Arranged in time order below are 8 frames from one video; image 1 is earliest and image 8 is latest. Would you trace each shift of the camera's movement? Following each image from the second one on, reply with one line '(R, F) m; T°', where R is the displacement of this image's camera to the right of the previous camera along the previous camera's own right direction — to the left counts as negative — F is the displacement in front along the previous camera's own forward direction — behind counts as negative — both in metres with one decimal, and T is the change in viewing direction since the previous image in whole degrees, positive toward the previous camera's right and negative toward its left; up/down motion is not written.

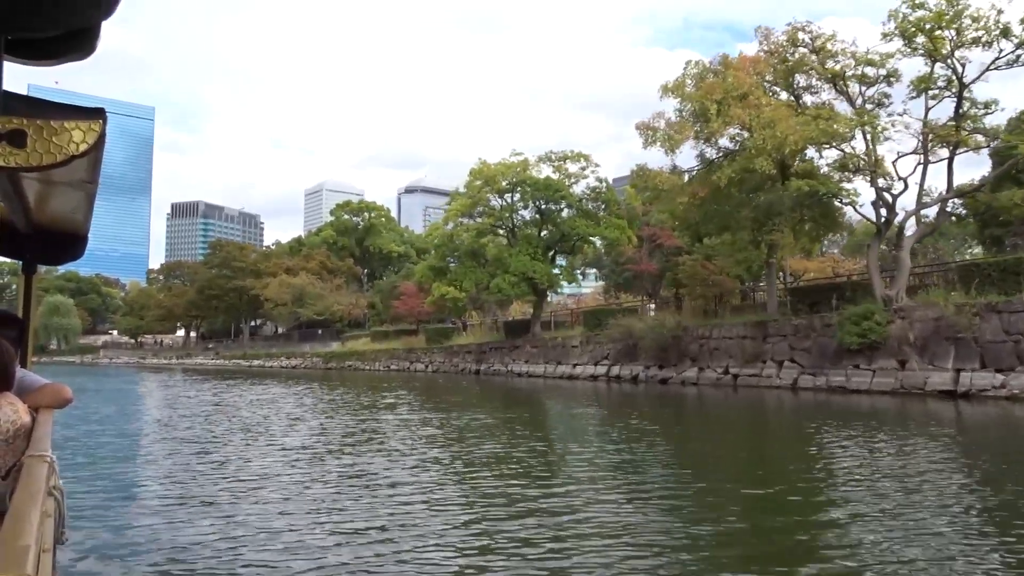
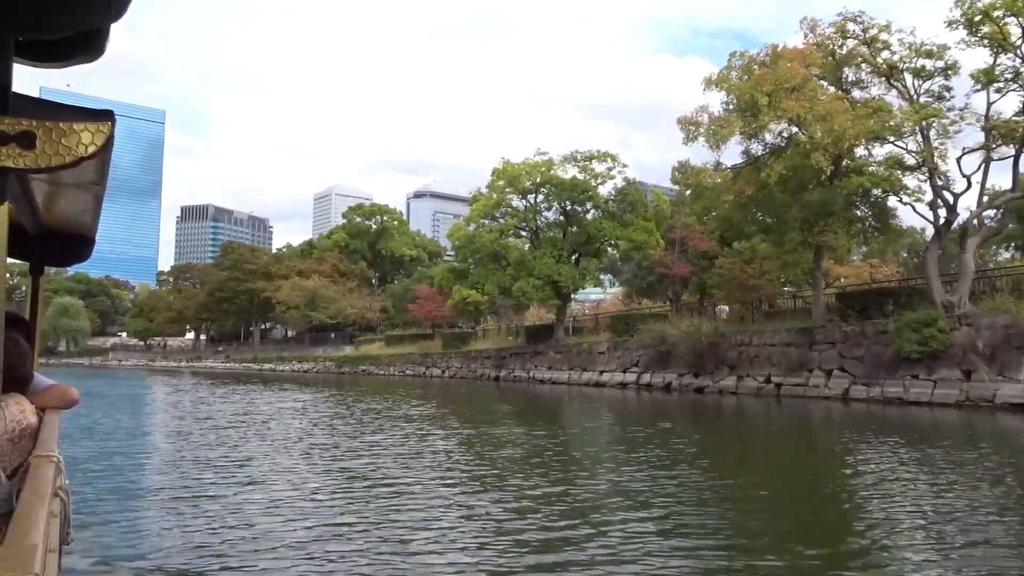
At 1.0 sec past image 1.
(-0.6, +1.0) m; -1°
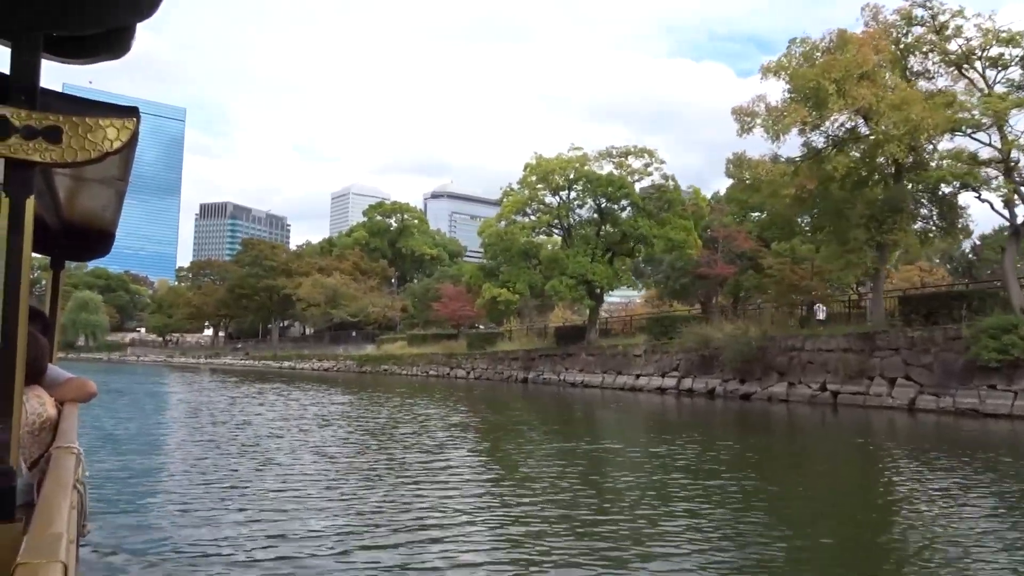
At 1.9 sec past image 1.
(-0.6, +1.0) m; -1°
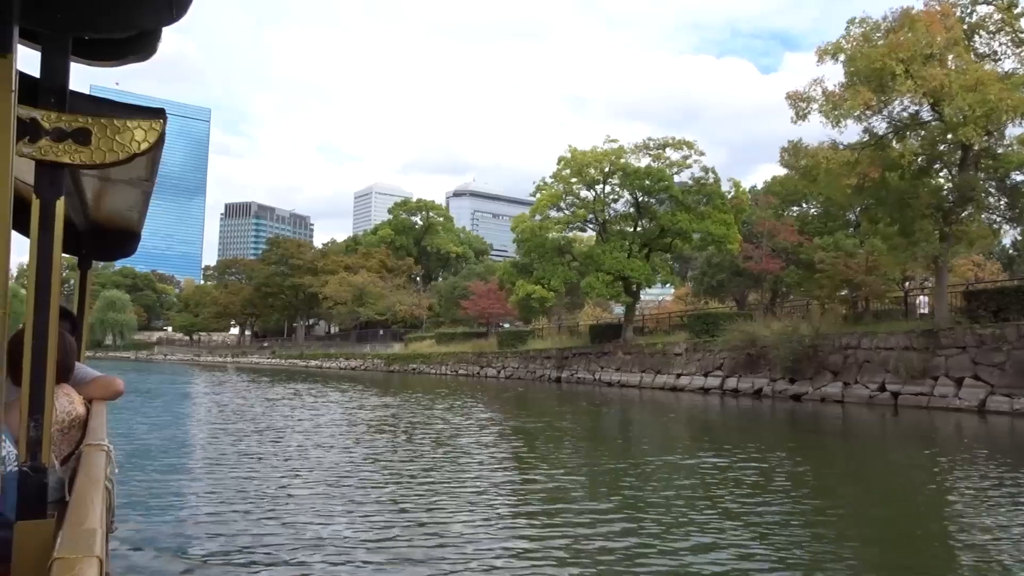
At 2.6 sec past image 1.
(-0.4, +0.8) m; -2°
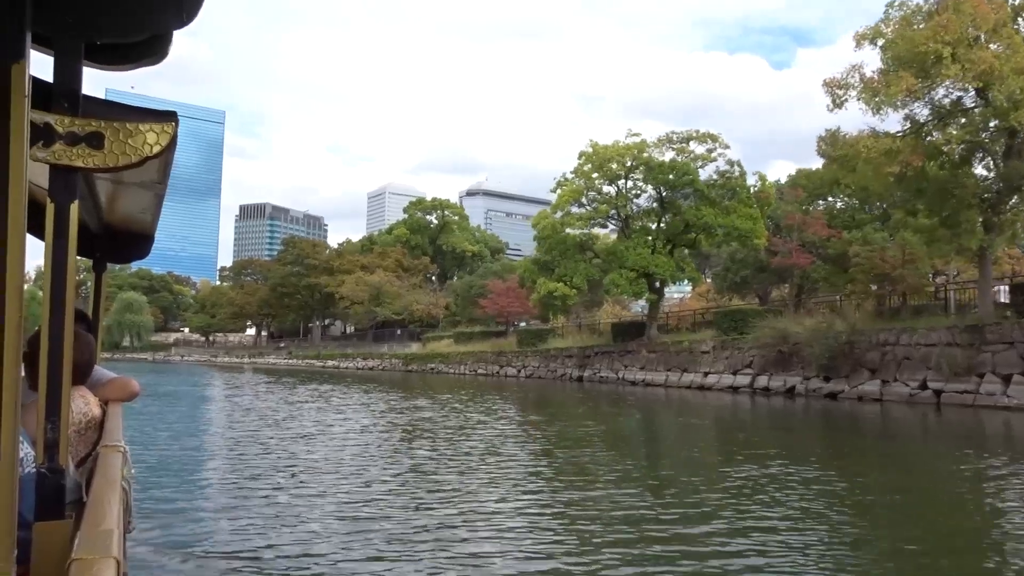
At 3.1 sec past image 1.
(-0.3, +0.5) m; -1°
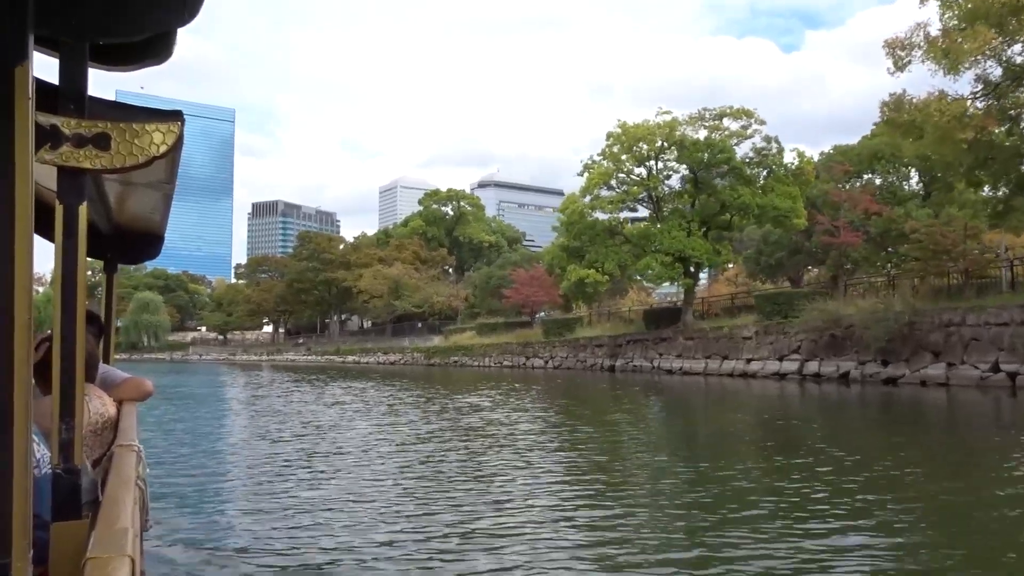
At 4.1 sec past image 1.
(-0.5, +1.0) m; -1°
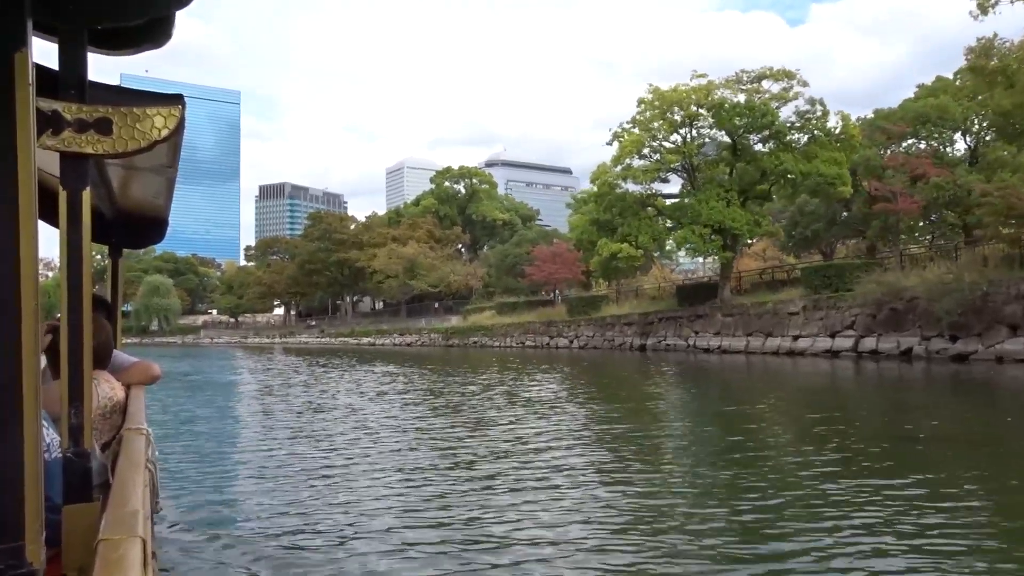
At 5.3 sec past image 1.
(-0.6, +1.3) m; -1°
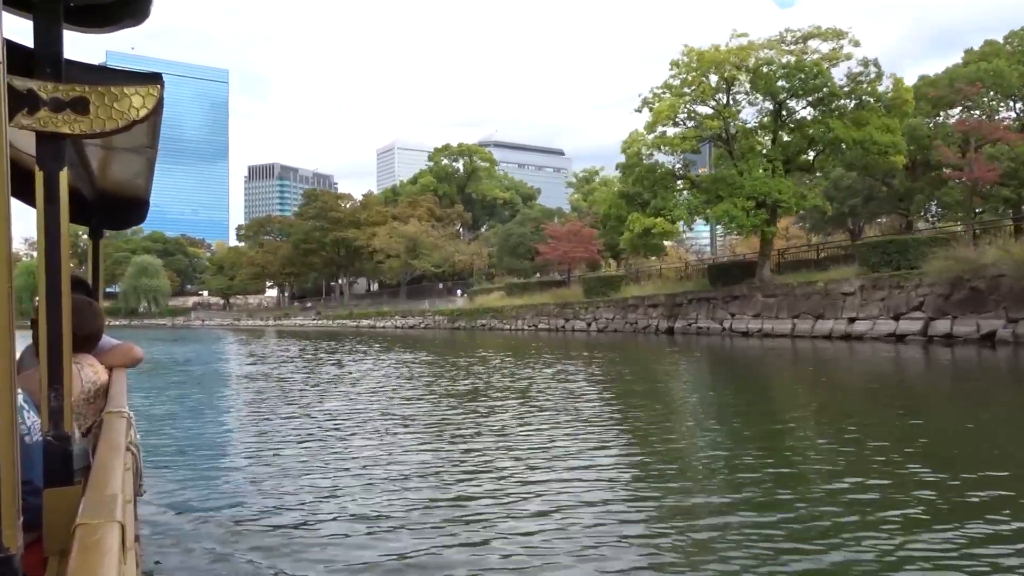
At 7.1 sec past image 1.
(-0.9, +2.0) m; +1°
